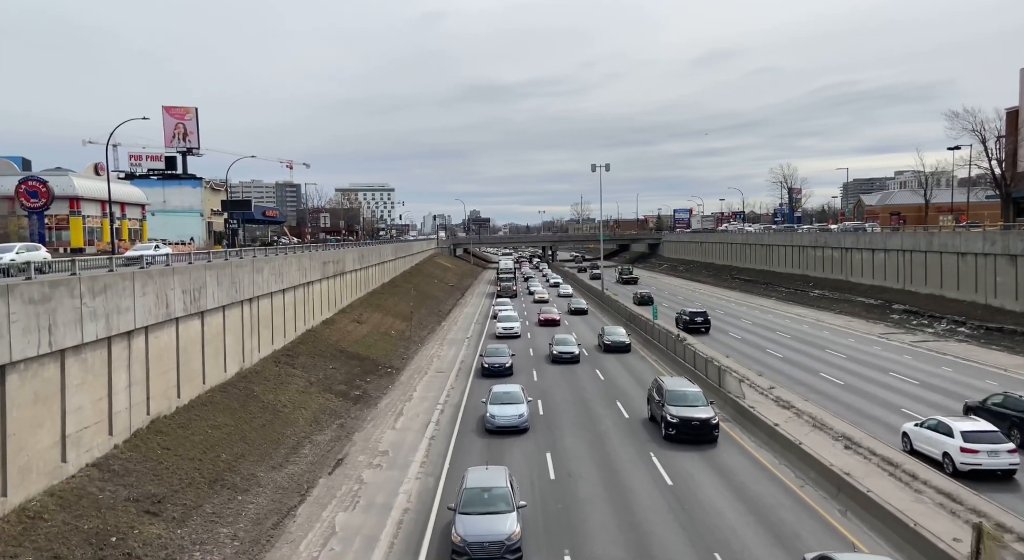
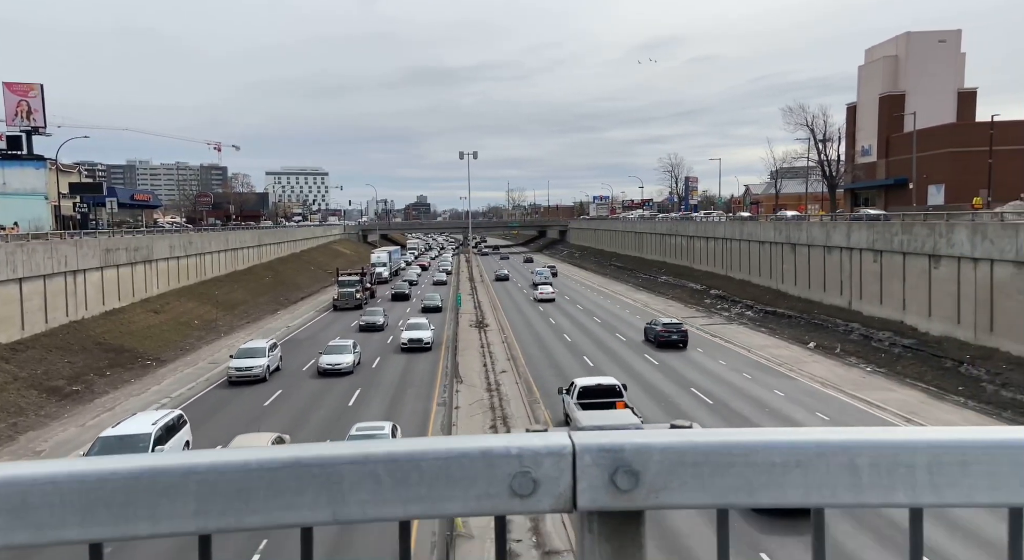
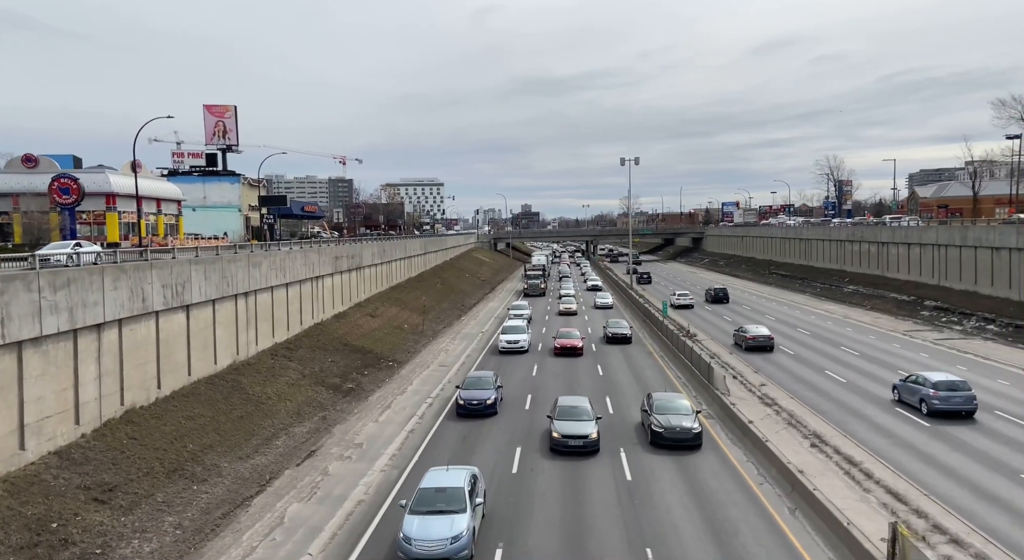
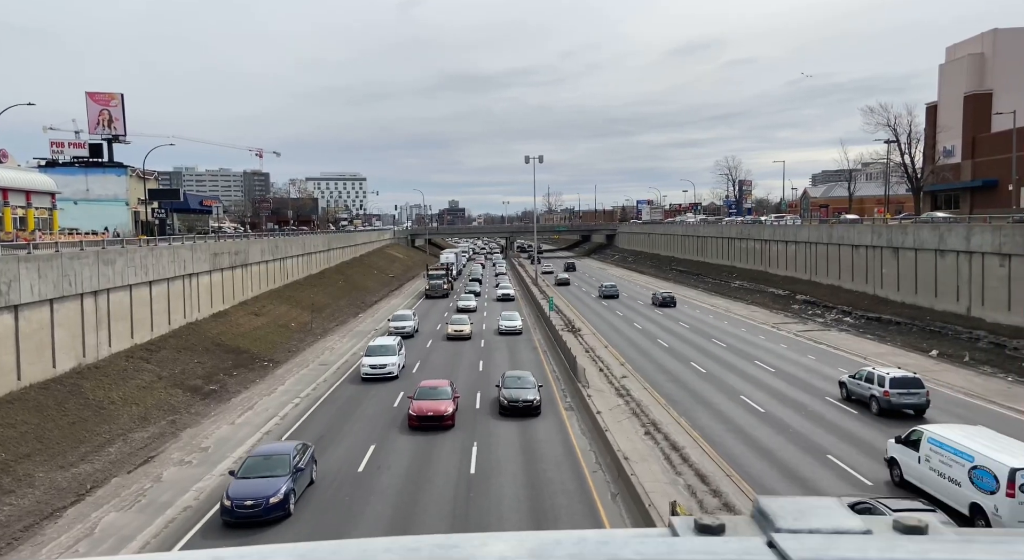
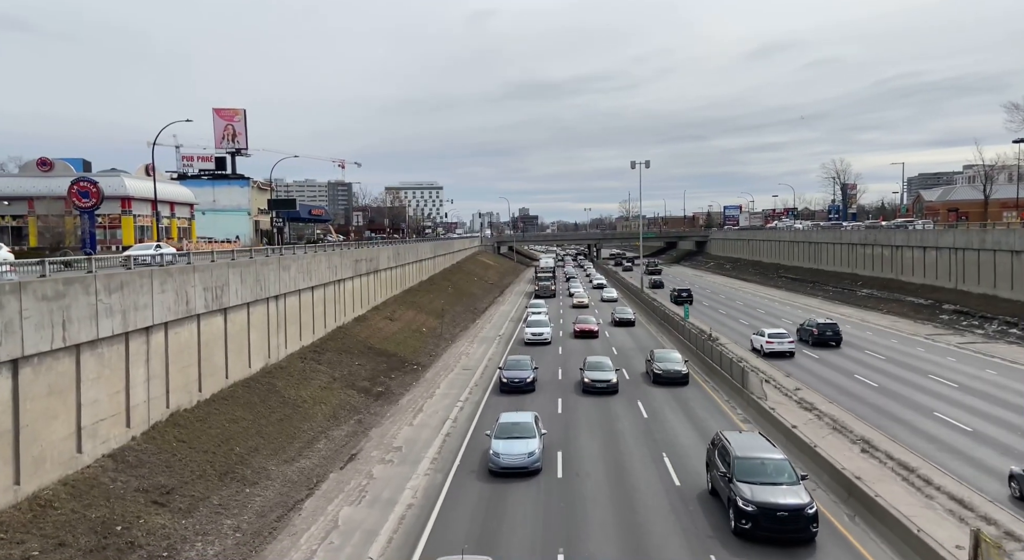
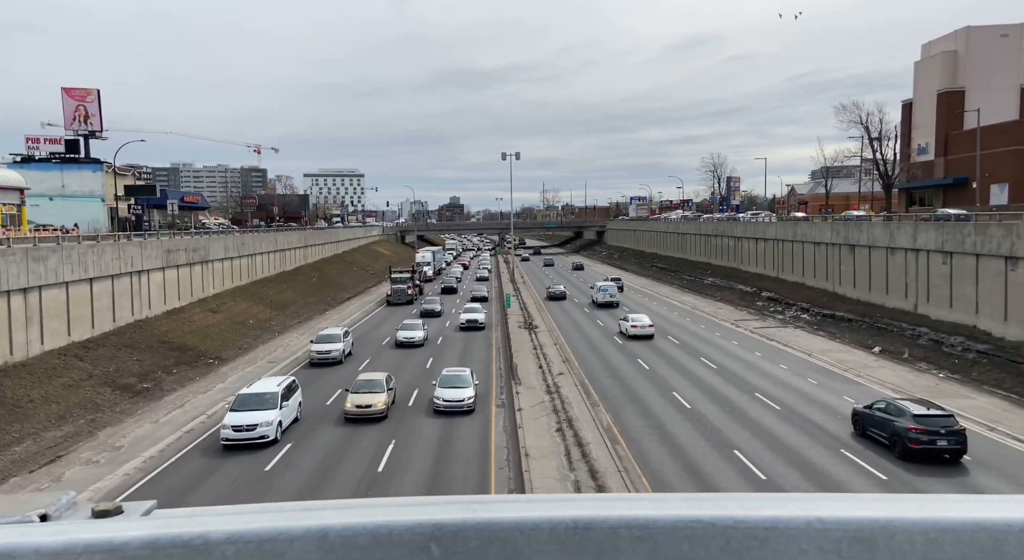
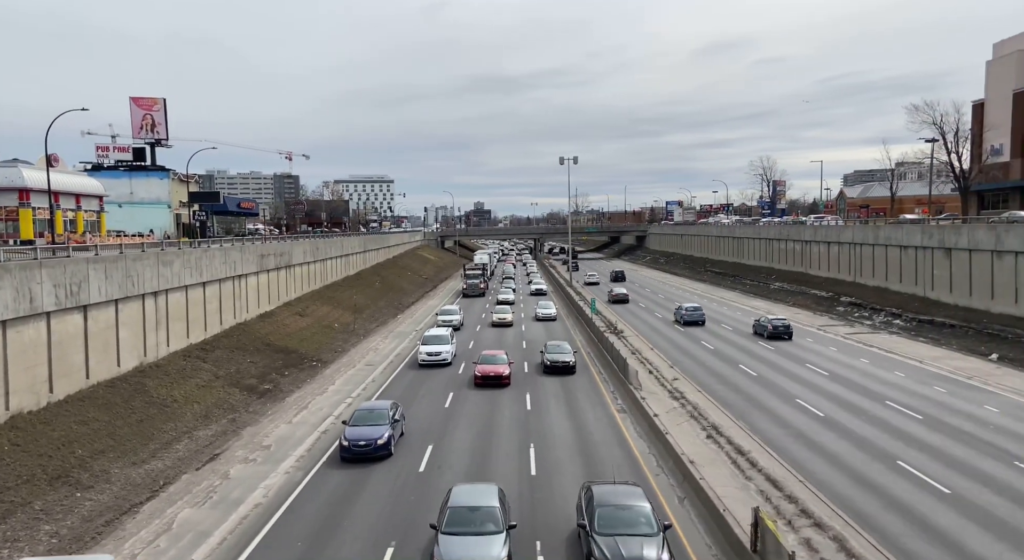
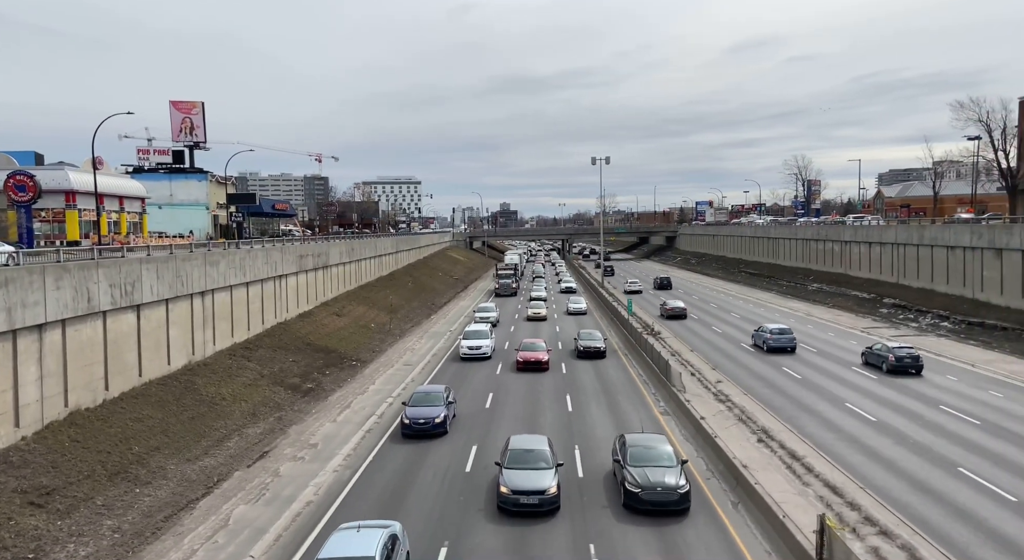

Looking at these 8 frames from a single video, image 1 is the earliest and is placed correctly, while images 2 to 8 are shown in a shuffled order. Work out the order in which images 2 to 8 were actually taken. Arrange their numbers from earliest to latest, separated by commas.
5, 3, 8, 7, 4, 6, 2
